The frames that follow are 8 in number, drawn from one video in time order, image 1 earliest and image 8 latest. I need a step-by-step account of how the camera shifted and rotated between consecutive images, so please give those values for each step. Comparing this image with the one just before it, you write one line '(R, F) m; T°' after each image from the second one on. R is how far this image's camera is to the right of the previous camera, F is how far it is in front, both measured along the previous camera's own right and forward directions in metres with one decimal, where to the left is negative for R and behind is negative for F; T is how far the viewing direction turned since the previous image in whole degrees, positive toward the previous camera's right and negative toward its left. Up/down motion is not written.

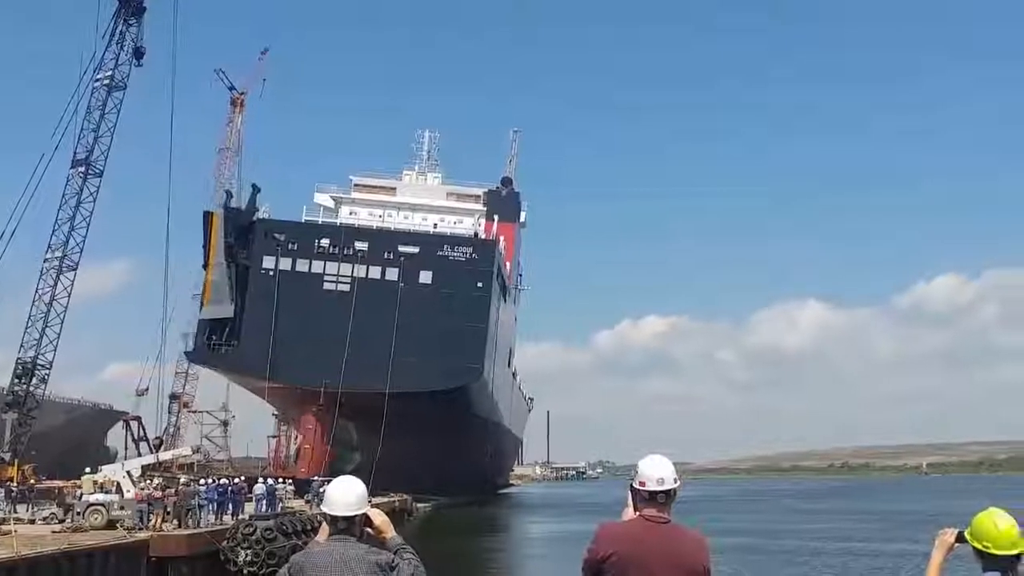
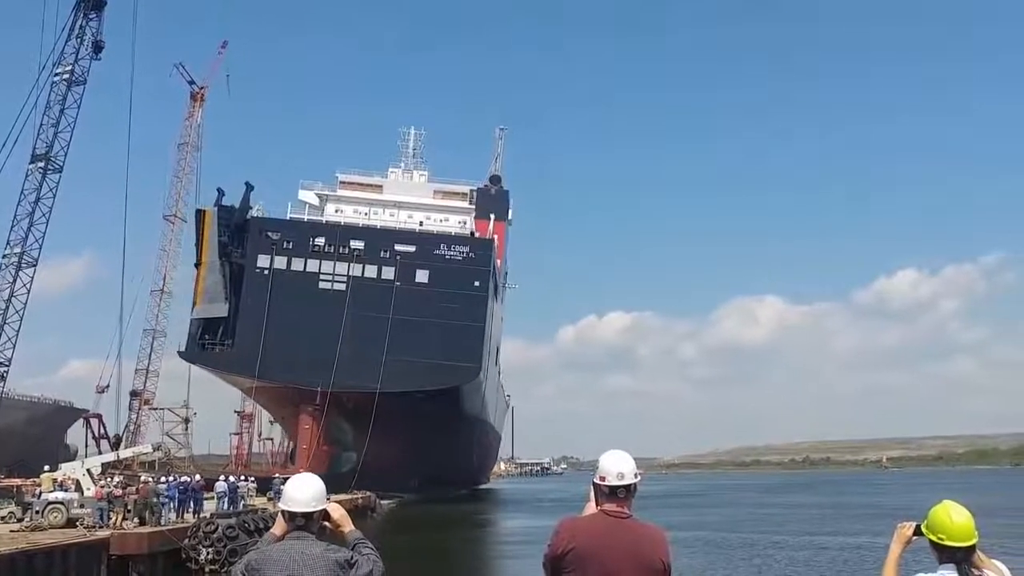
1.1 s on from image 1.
(+1.0, 0.0) m; +1°
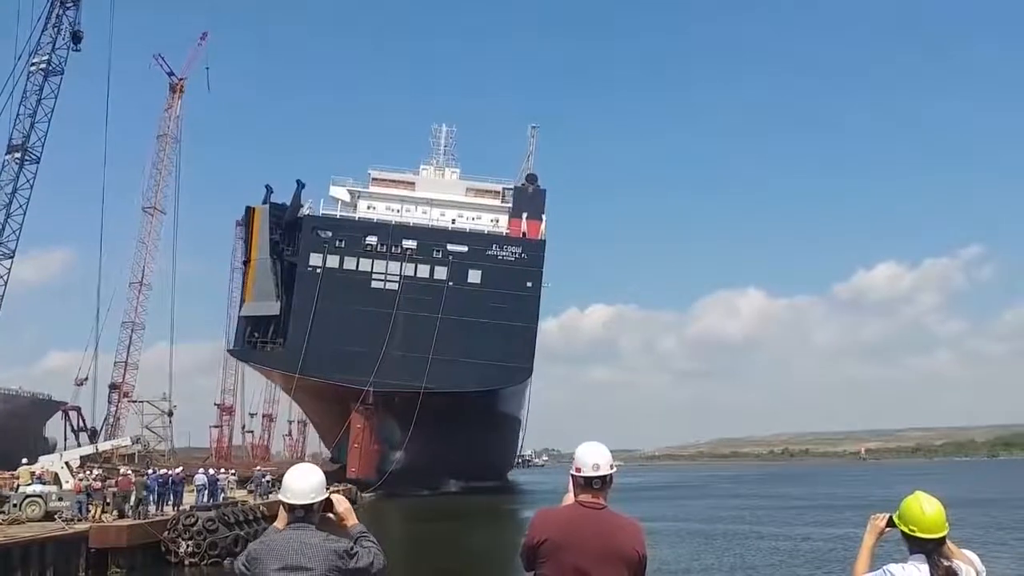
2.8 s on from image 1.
(+0.7, 0.0) m; +1°
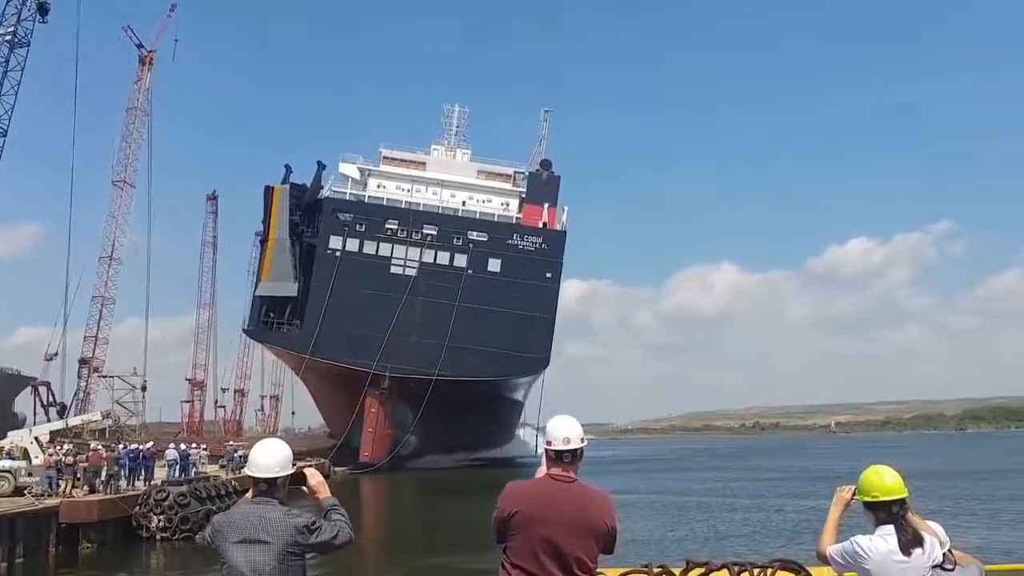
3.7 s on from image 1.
(+0.6, +0.2) m; +1°
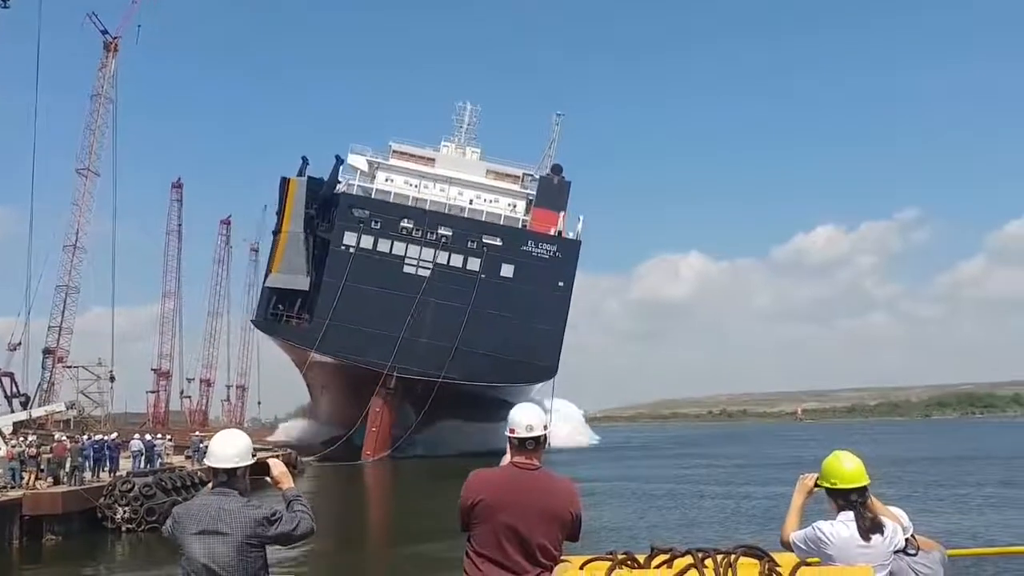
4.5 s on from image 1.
(+0.9, +0.2) m; +1°
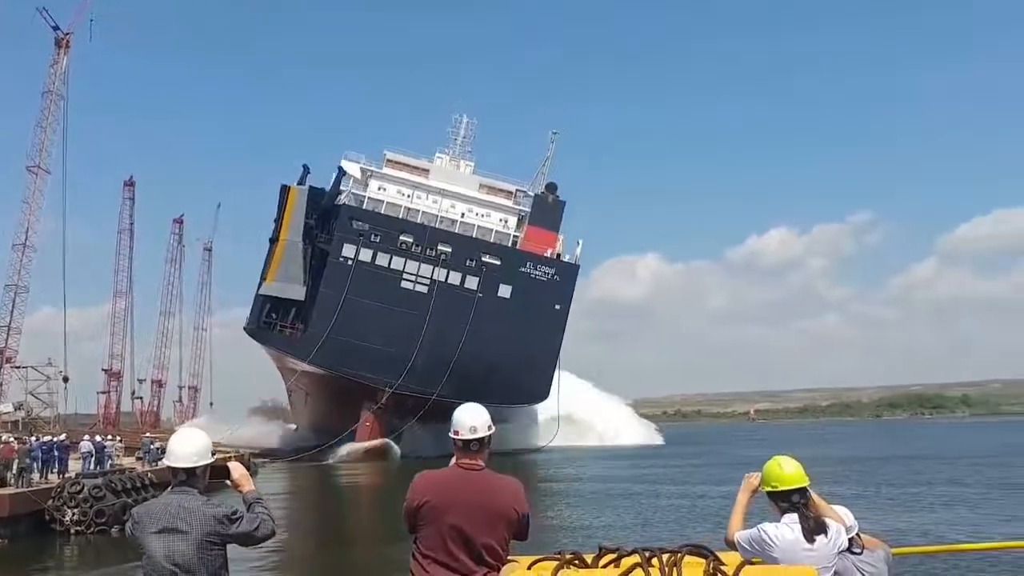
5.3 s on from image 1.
(+1.4, -0.1) m; +2°
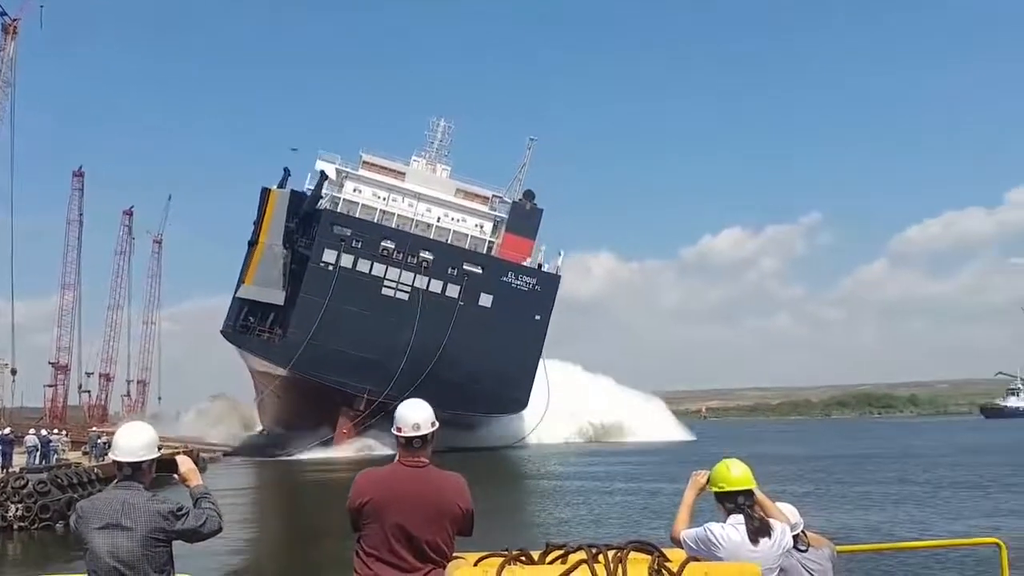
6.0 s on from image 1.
(+1.2, 0.0) m; +2°
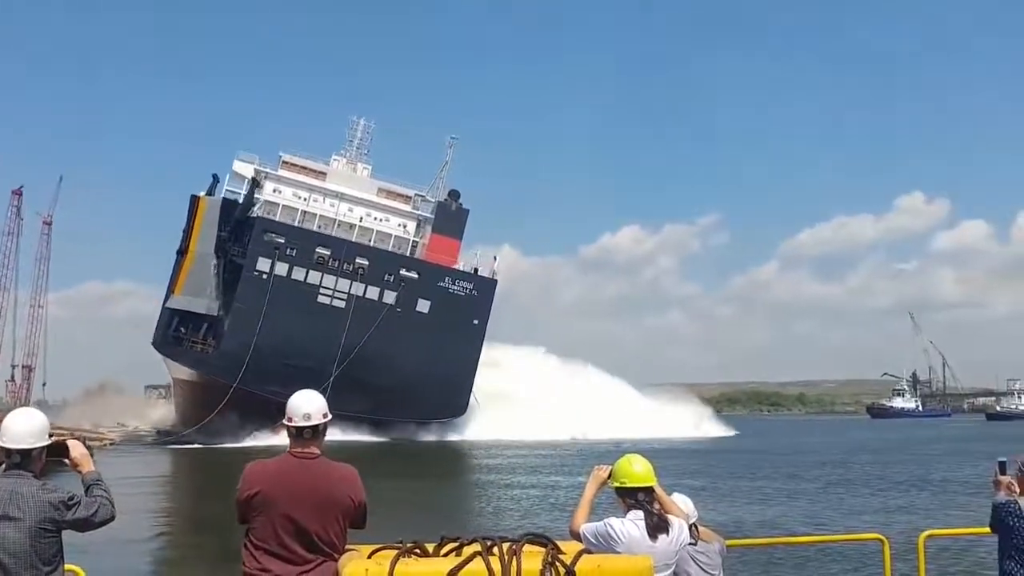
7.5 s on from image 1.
(+1.0, -0.1) m; +5°
